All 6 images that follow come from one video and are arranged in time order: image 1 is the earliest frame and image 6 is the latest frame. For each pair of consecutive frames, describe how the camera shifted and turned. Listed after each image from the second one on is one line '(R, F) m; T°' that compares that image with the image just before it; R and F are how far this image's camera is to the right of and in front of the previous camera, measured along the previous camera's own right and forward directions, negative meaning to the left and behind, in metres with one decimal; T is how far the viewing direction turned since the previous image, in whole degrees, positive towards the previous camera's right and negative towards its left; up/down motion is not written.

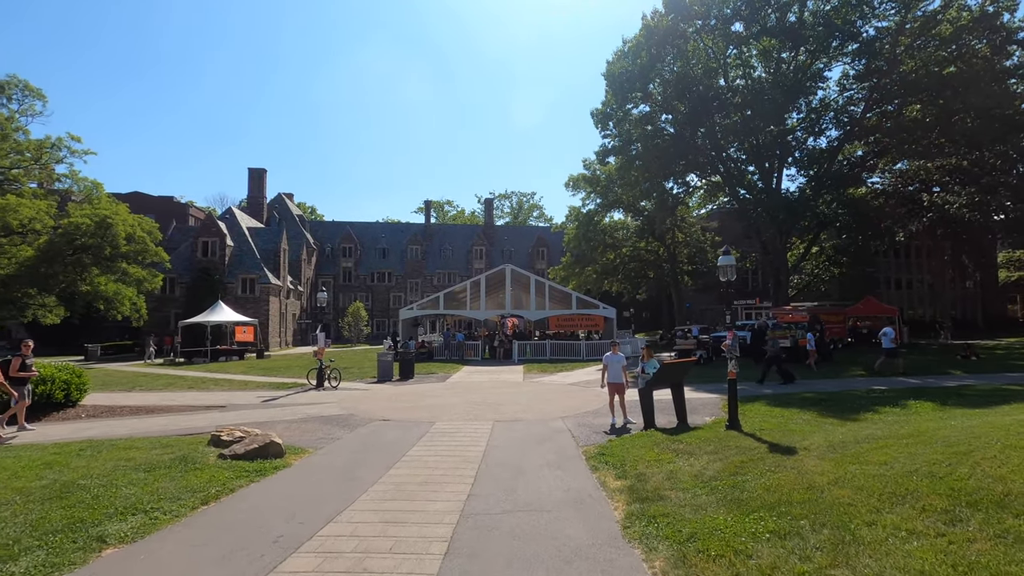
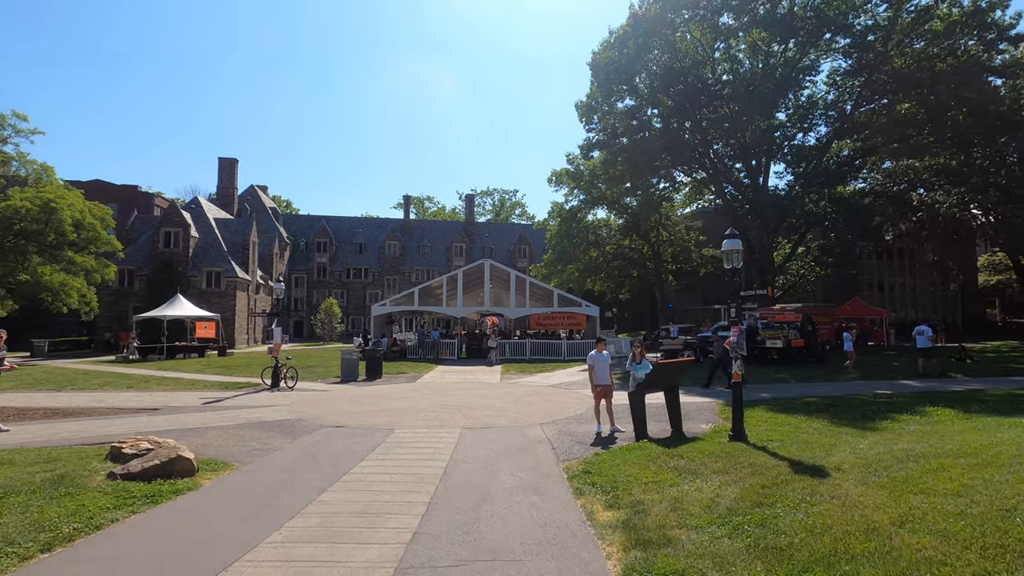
(+0.2, +1.5) m; +2°
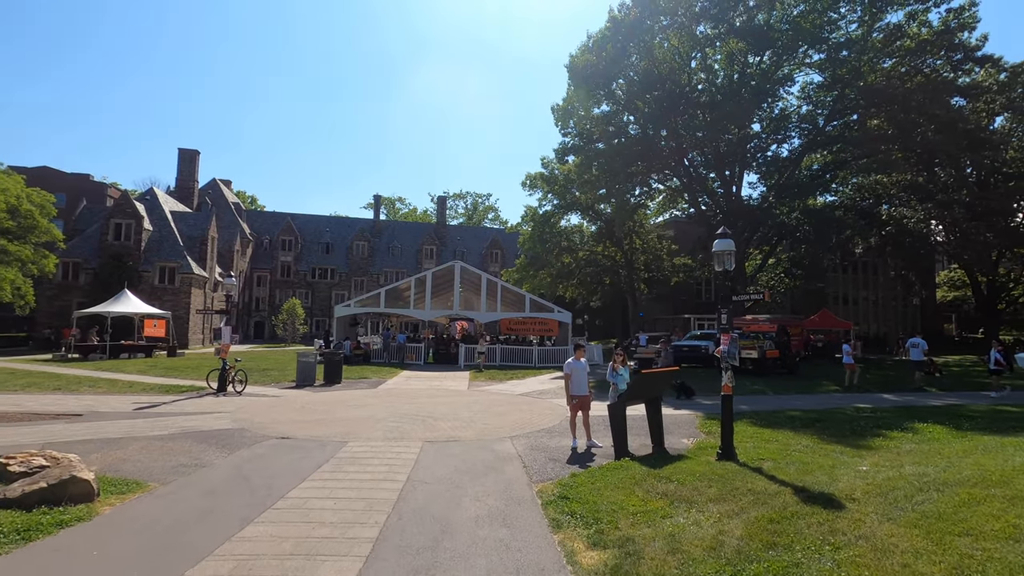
(0.0, +0.9) m; +3°
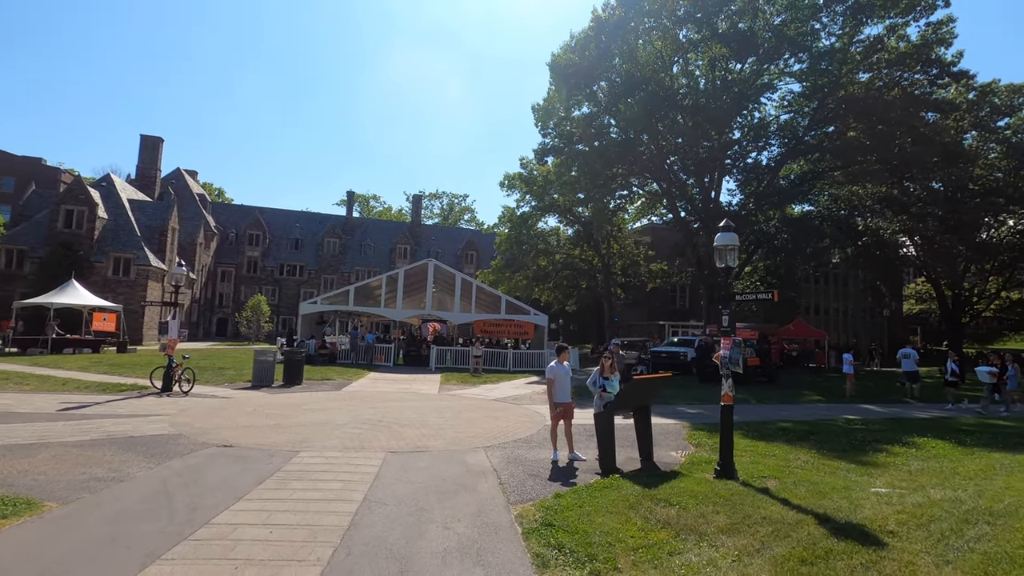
(-0.1, +0.9) m; +3°
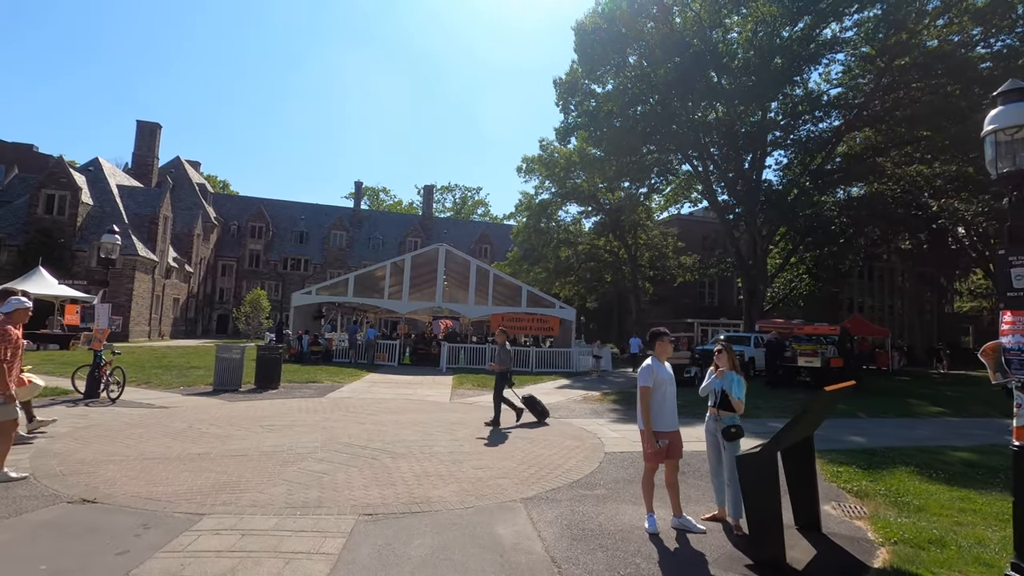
(-0.5, +3.5) m; -1°
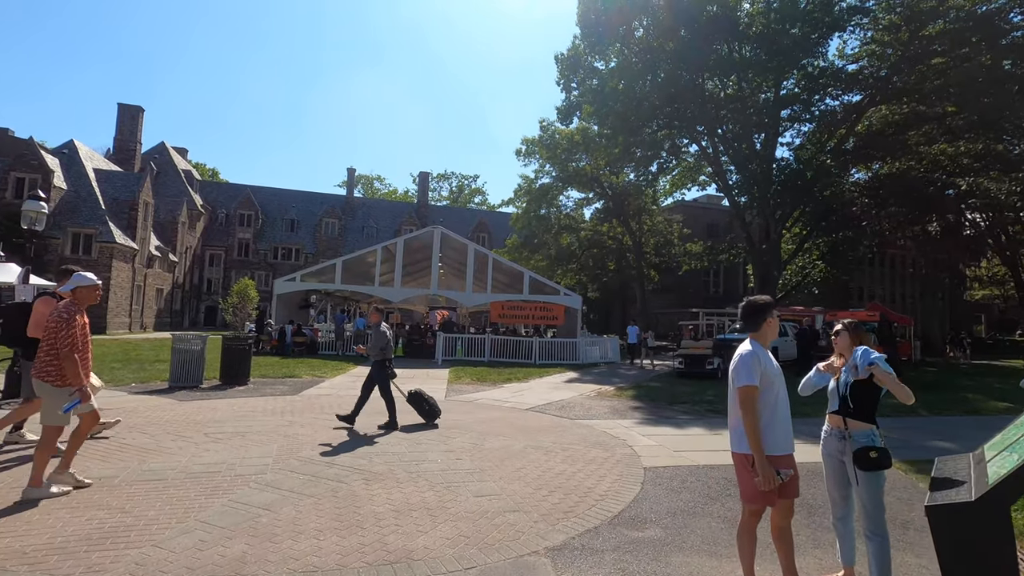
(-0.2, +1.7) m; 0°
